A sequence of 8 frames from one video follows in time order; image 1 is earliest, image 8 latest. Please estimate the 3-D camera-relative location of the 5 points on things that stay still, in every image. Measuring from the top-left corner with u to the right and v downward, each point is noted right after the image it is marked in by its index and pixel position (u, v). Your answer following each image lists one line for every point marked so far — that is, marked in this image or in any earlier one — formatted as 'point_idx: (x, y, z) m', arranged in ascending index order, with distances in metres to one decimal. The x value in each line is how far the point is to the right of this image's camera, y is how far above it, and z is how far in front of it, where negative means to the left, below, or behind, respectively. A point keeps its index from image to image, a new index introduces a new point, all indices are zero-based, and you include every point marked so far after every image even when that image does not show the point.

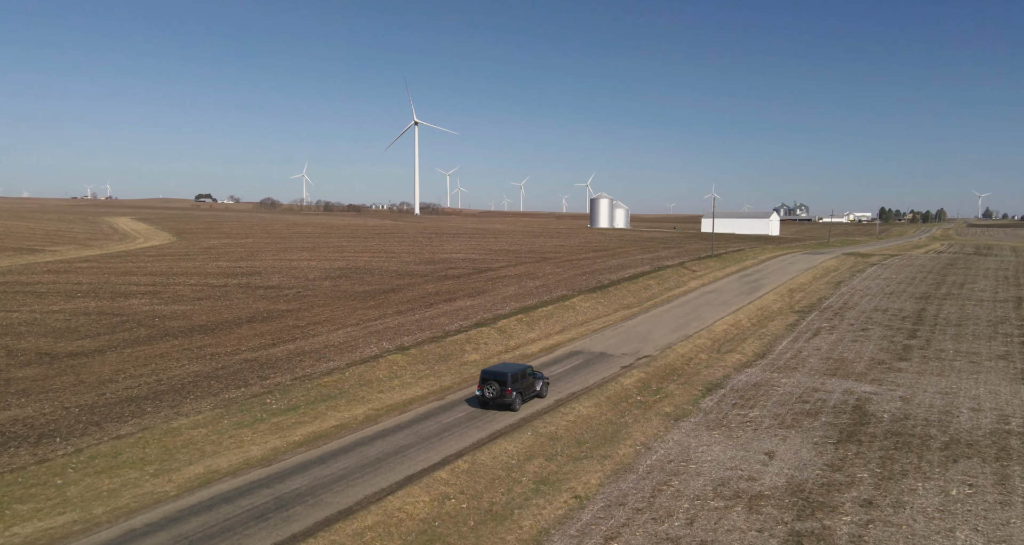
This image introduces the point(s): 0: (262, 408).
0: (-6.6, -3.6, +17.6) m
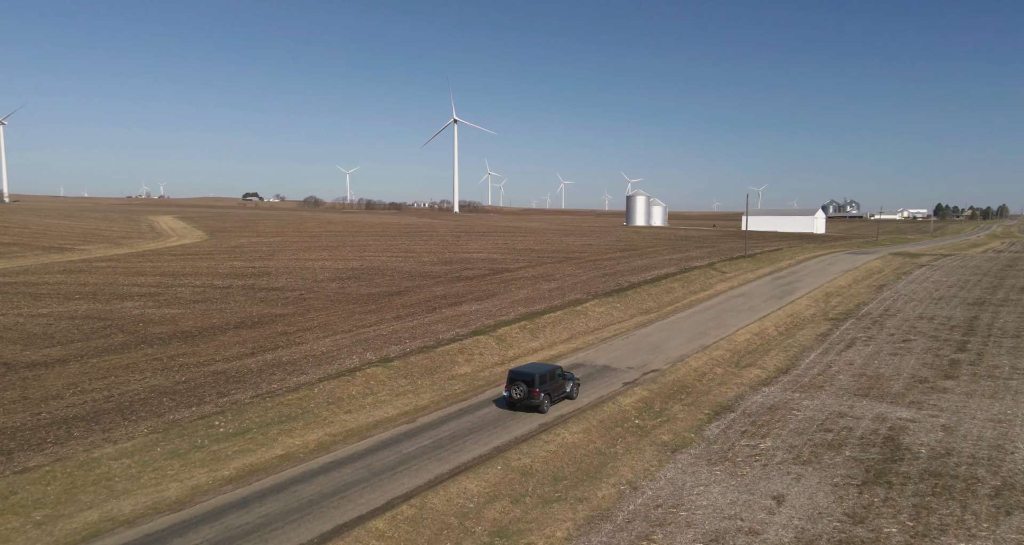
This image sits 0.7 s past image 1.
0: (-7.4, -3.8, +15.8) m
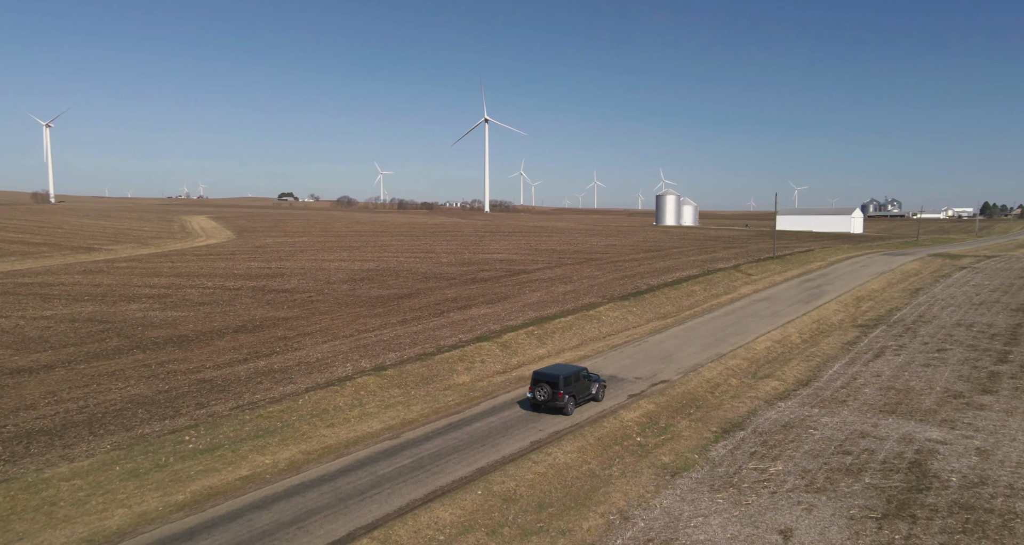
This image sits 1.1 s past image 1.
0: (-7.7, -4.0, +14.9) m
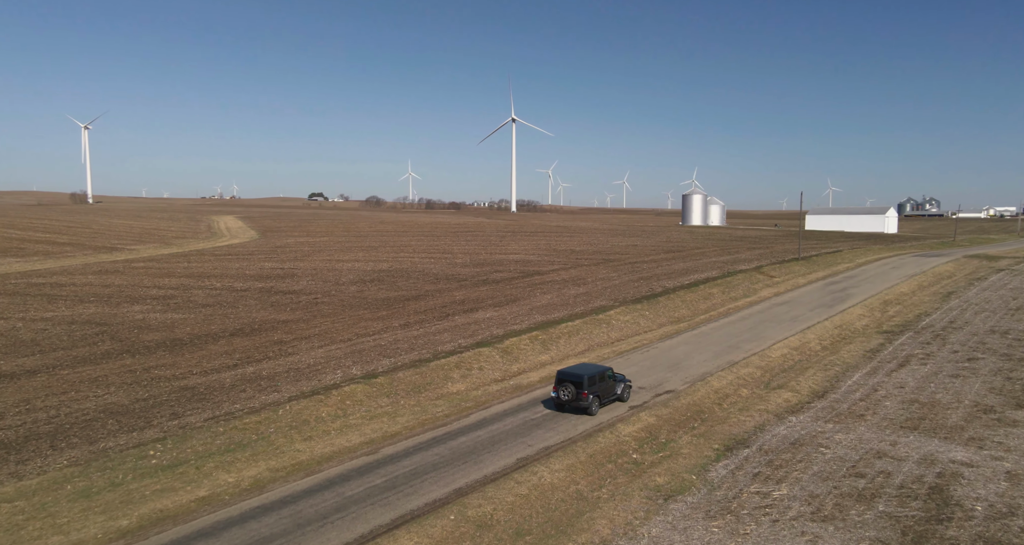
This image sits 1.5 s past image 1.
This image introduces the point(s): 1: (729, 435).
0: (-8.2, -4.1, +14.2) m
1: (+6.1, -4.6, +18.5) m
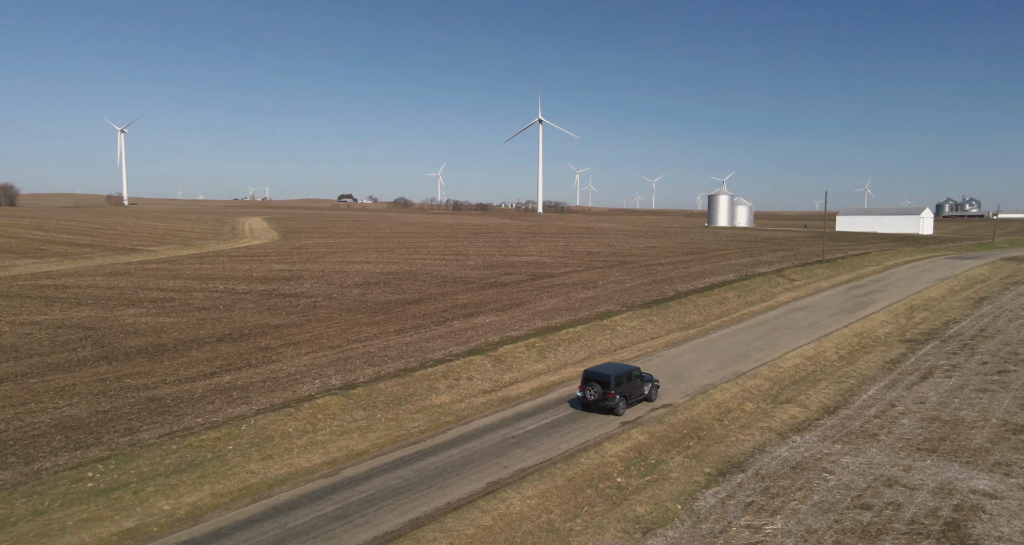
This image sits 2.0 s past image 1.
0: (-8.9, -4.3, +13.2) m
1: (+5.5, -4.7, +16.9) m
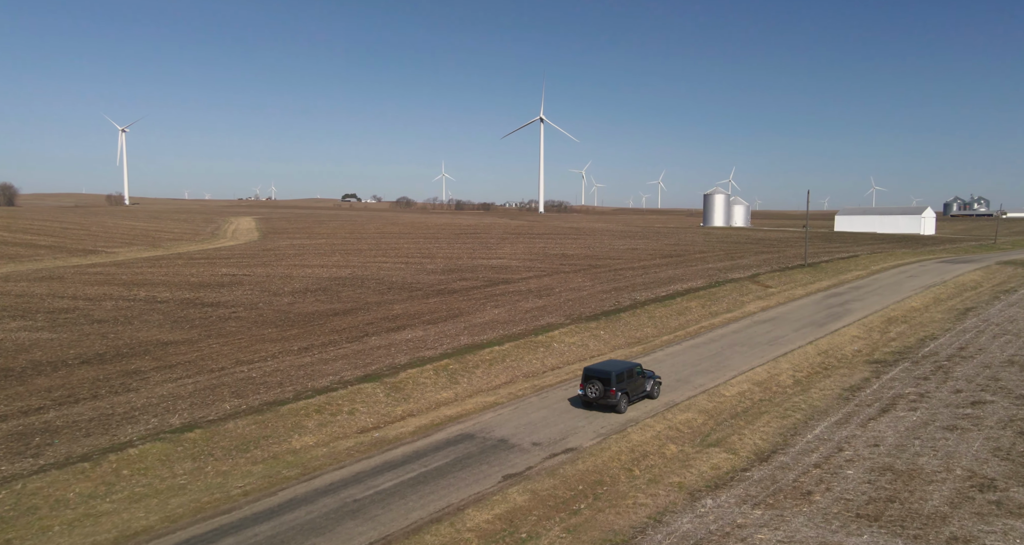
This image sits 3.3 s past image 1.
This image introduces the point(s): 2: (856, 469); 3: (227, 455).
0: (-12.4, -4.8, +9.7) m
1: (+2.1, -5.3, +13.5) m
2: (+9.0, -5.1, +17.1) m
3: (-7.3, -4.6, +16.9) m
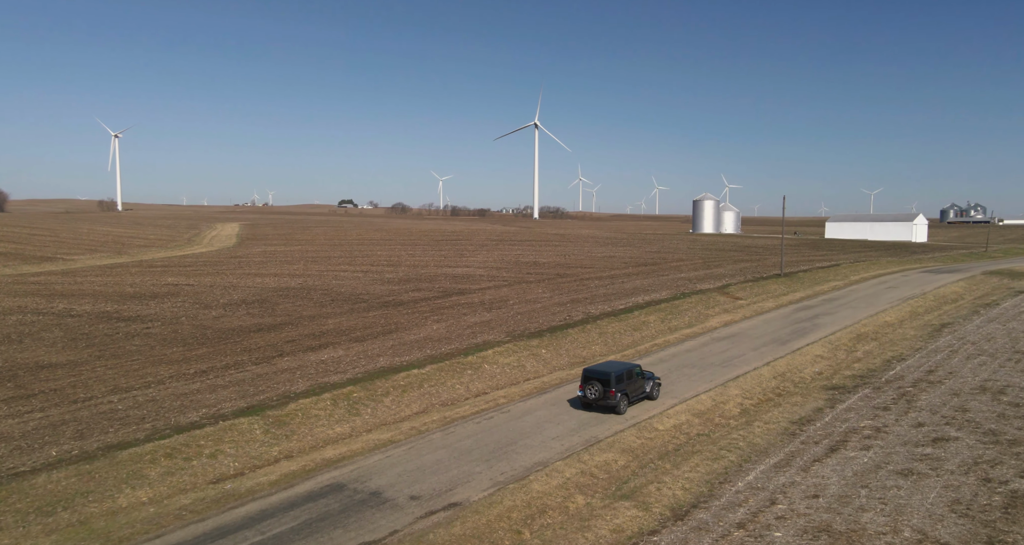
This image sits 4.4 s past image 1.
0: (-15.2, -5.2, +6.7) m
1: (-0.8, -5.7, +10.7) m
2: (+6.0, -5.7, +14.4) m
3: (-10.2, -5.1, +14.0) m
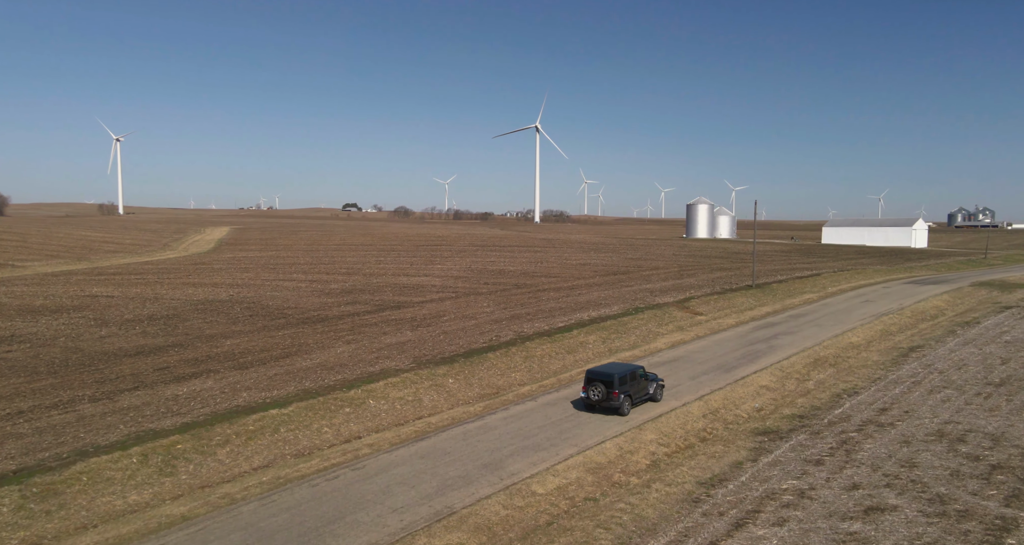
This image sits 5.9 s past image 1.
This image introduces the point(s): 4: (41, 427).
0: (-19.2, -5.8, +2.9) m
1: (-4.9, -6.4, +6.9) m
2: (+2.0, -6.4, +10.6) m
3: (-14.2, -5.8, +10.2) m
4: (-14.0, -4.6, +20.4) m
